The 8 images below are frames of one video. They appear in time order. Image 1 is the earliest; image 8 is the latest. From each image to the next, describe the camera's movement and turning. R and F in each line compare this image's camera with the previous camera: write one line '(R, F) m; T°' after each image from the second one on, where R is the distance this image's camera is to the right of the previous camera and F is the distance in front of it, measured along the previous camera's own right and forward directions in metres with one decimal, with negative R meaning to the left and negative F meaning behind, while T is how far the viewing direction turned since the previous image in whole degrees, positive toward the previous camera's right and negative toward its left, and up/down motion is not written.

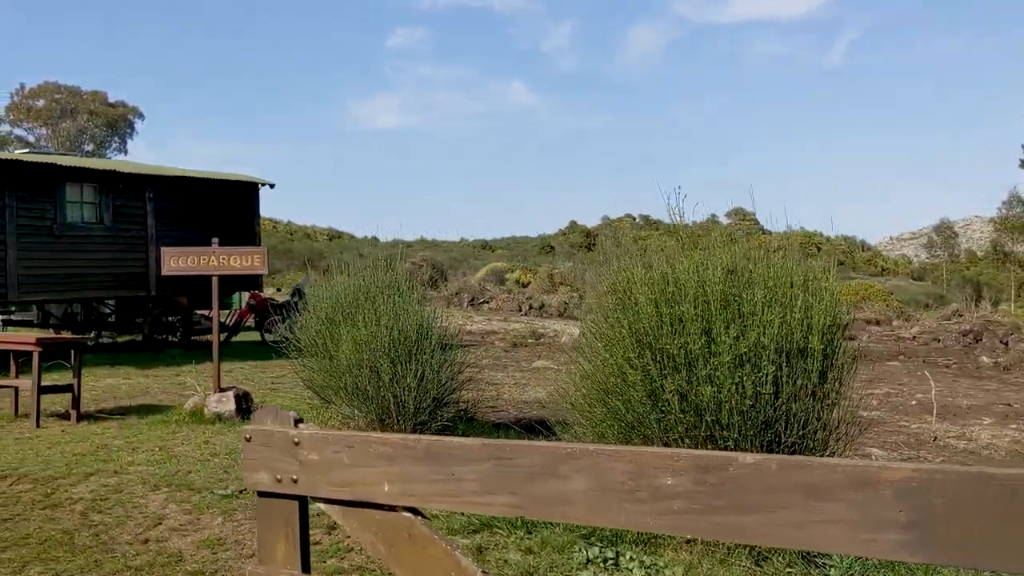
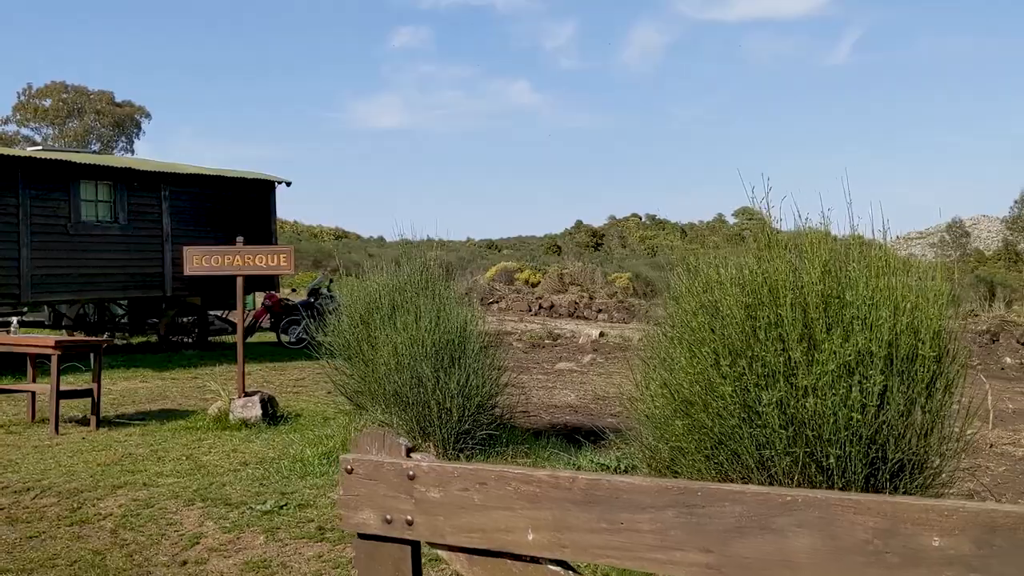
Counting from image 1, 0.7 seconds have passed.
(-0.3, +0.4) m; 0°
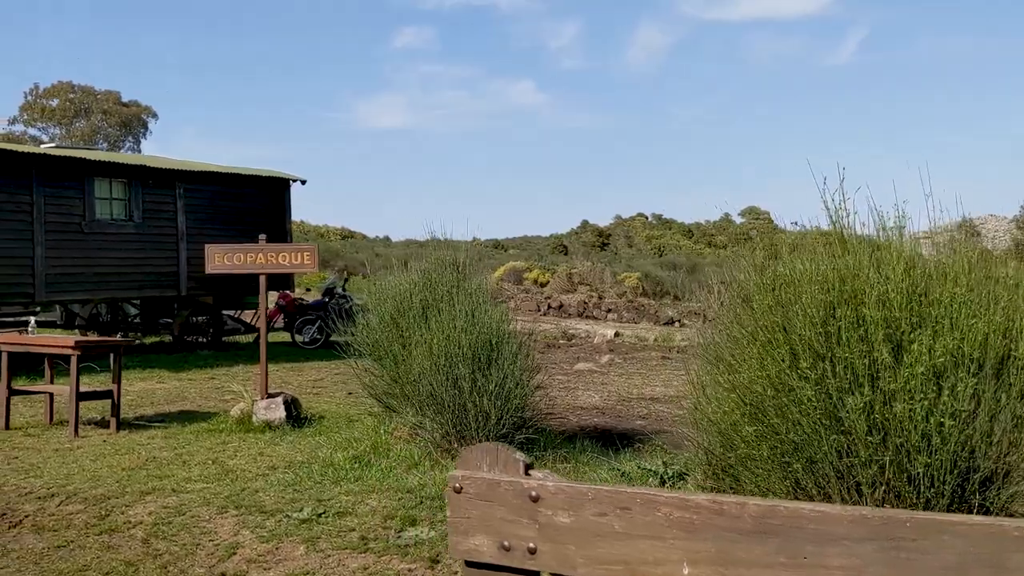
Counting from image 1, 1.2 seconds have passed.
(-0.2, +0.2) m; 0°
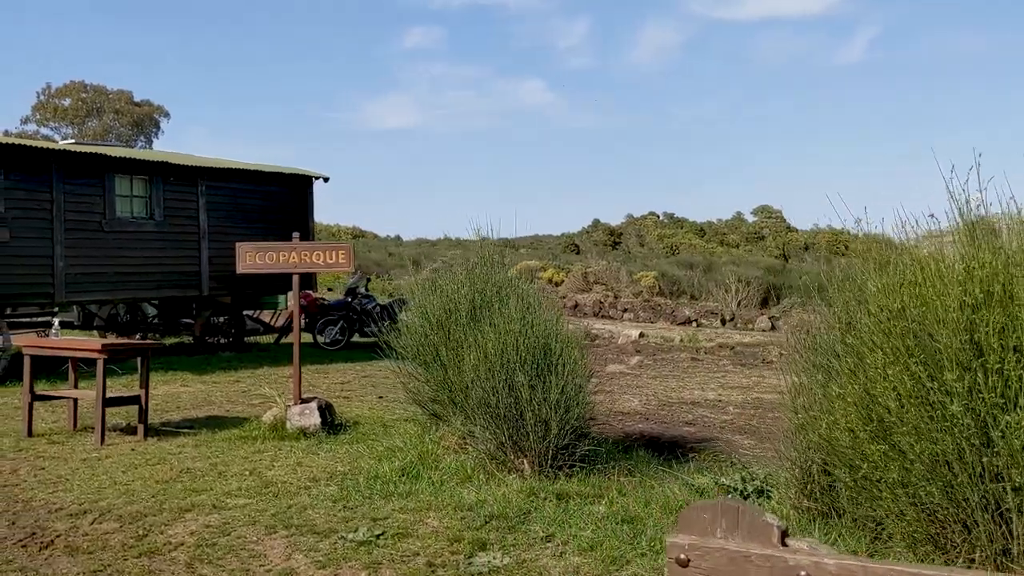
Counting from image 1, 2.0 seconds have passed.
(-0.3, +0.4) m; -1°
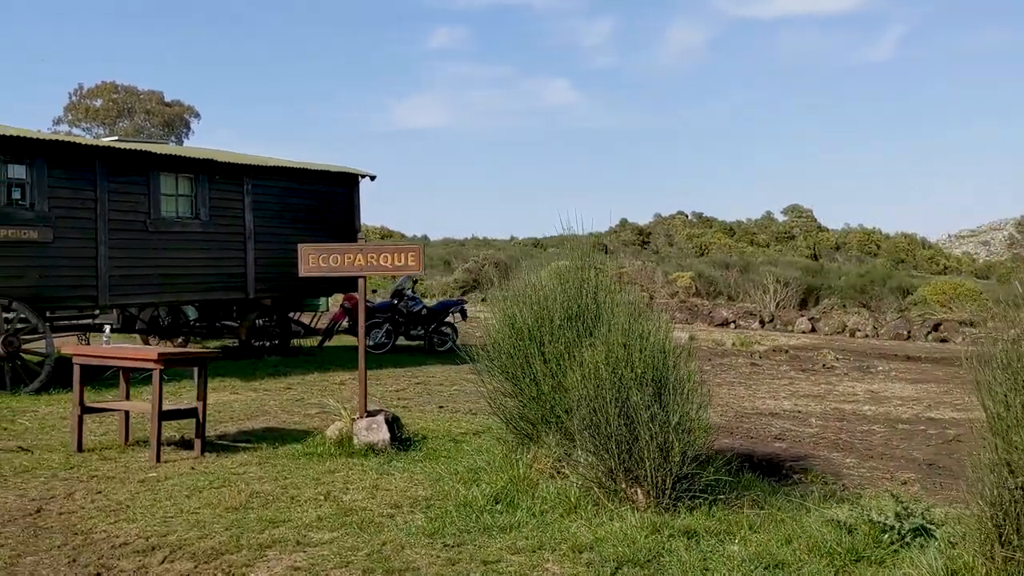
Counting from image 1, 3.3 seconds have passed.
(-0.5, +0.6) m; -1°
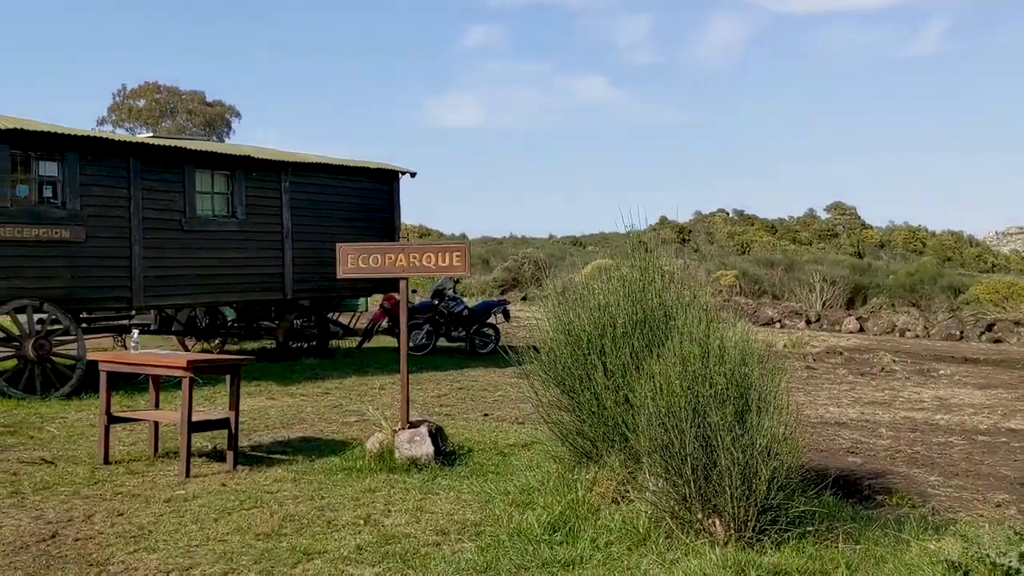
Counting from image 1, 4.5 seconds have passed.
(-0.1, +0.6) m; -2°
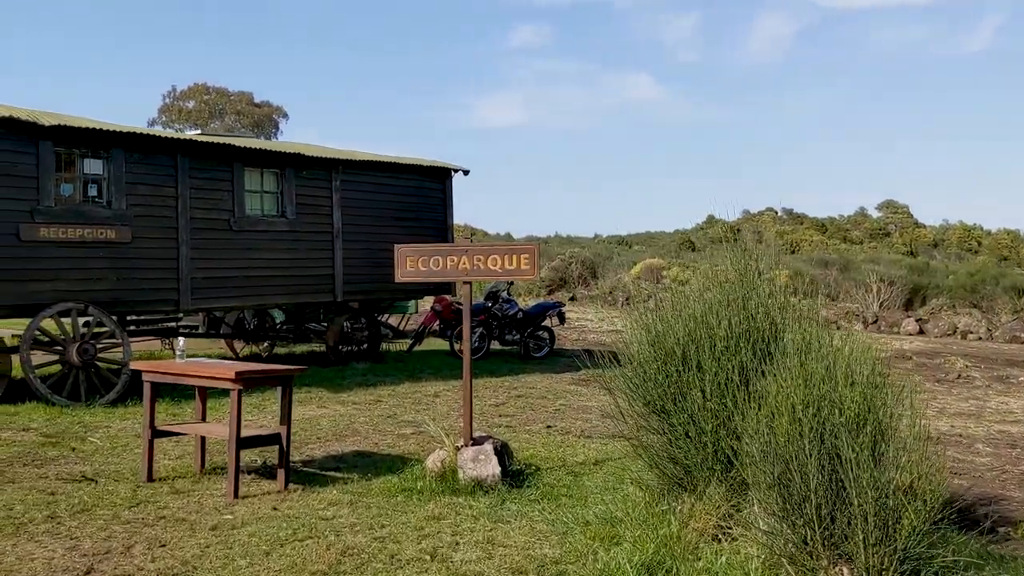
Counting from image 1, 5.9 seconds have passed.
(-0.2, +0.6) m; -3°
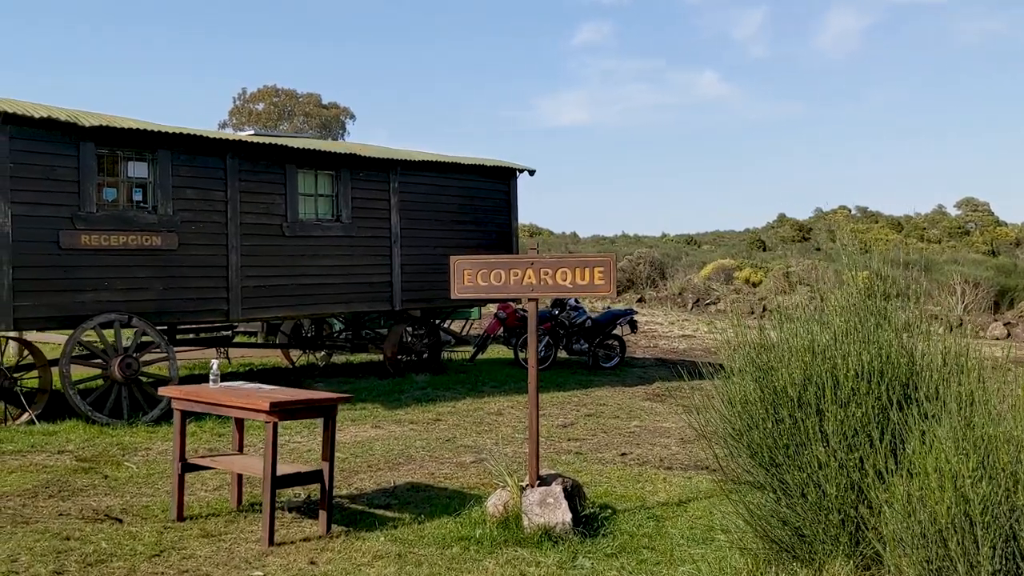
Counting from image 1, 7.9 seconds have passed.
(0.0, +0.9) m; -4°
